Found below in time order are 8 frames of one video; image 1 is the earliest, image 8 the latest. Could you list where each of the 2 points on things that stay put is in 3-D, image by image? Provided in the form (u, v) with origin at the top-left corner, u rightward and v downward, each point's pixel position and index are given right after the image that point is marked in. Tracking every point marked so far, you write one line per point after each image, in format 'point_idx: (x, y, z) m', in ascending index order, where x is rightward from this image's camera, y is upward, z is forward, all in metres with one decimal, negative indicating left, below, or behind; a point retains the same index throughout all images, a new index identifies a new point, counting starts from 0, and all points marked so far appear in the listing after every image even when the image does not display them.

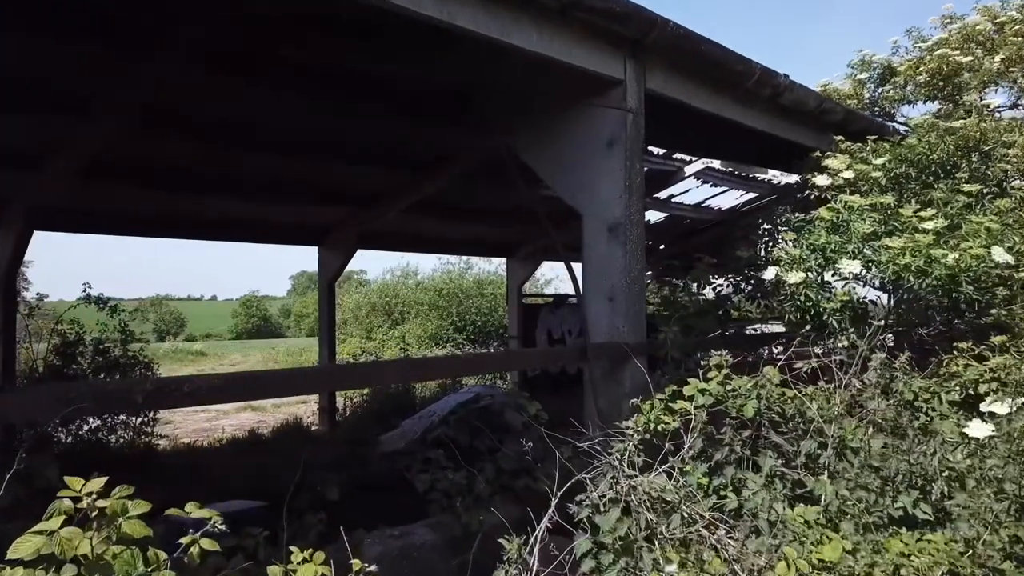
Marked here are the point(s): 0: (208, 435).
0: (-3.6, -1.7, +8.5) m
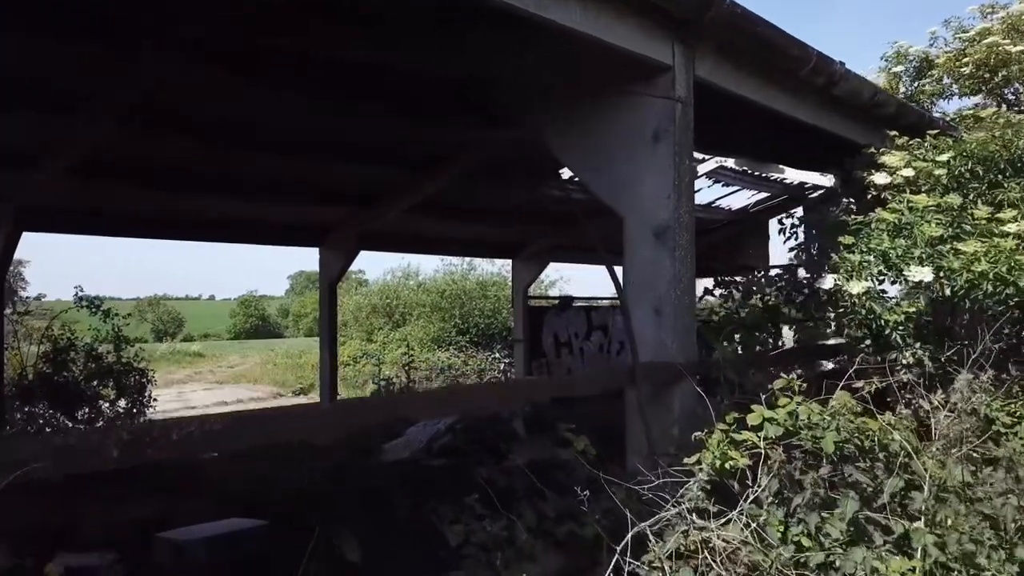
0: (-3.5, -1.8, +8.2) m
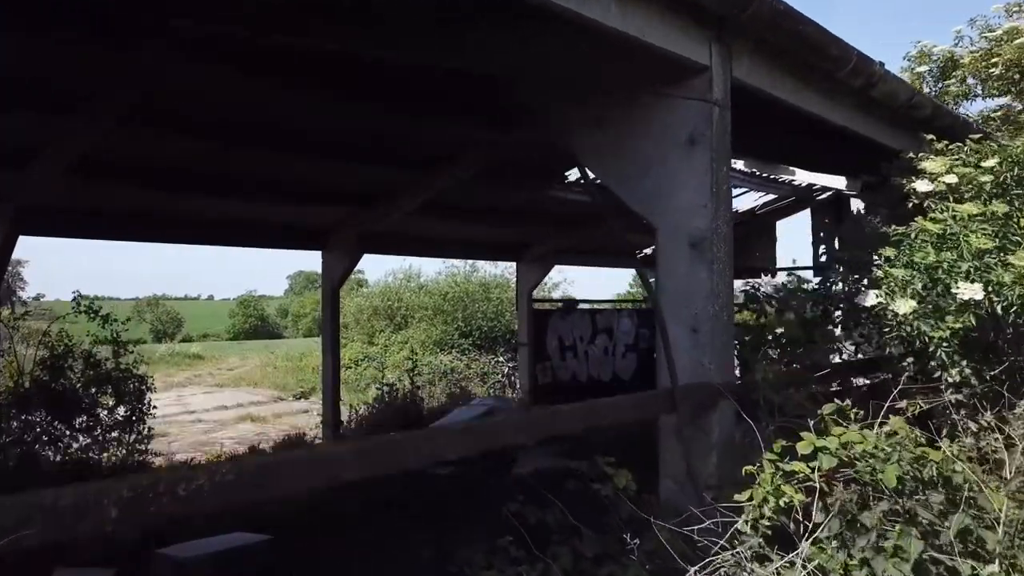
0: (-3.4, -1.8, +8.0) m
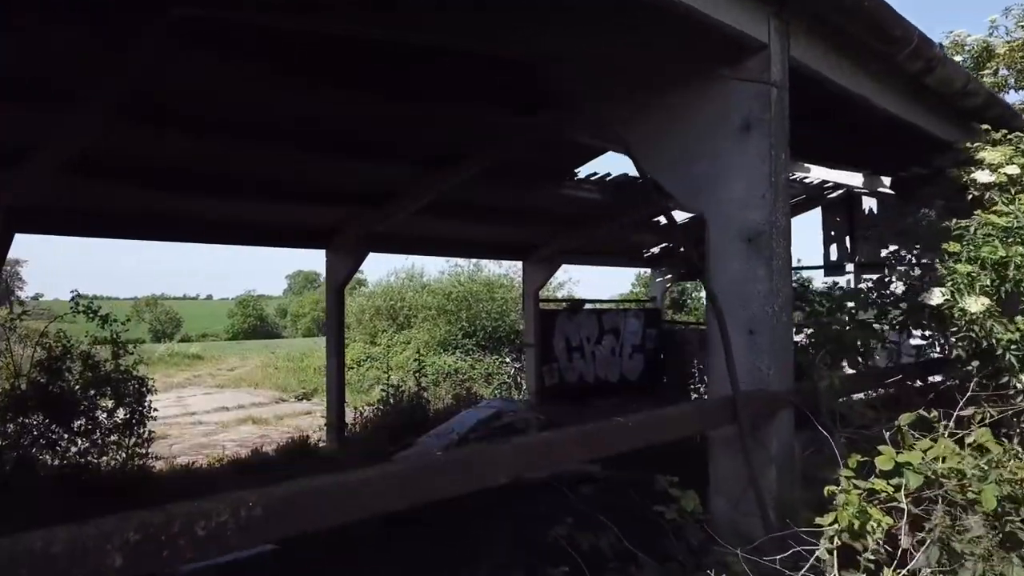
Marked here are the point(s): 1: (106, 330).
0: (-3.4, -1.8, +7.9) m
1: (-3.7, -0.4, +6.6) m
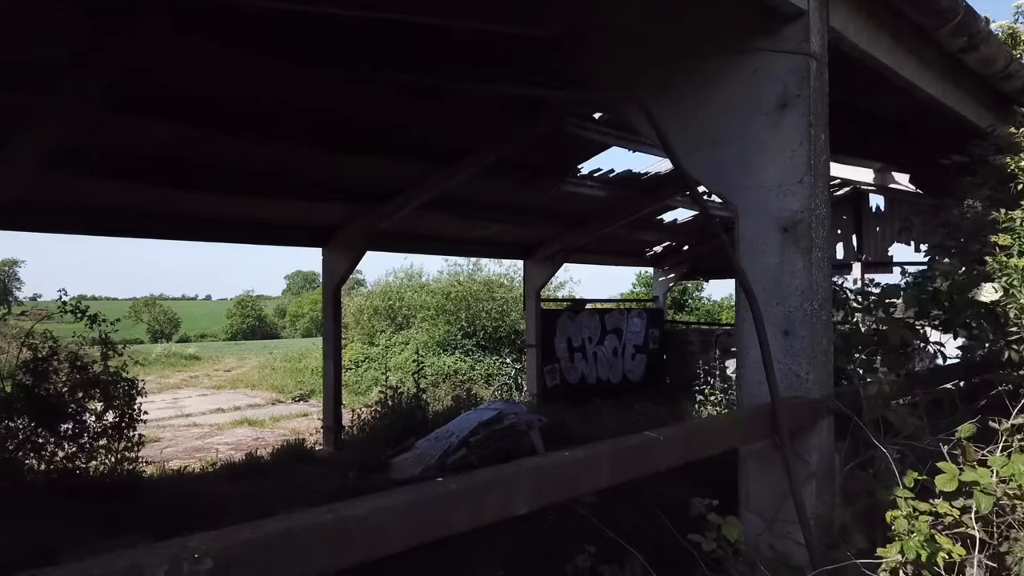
0: (-3.3, -1.8, +7.7) m
1: (-3.7, -0.4, +6.4) m
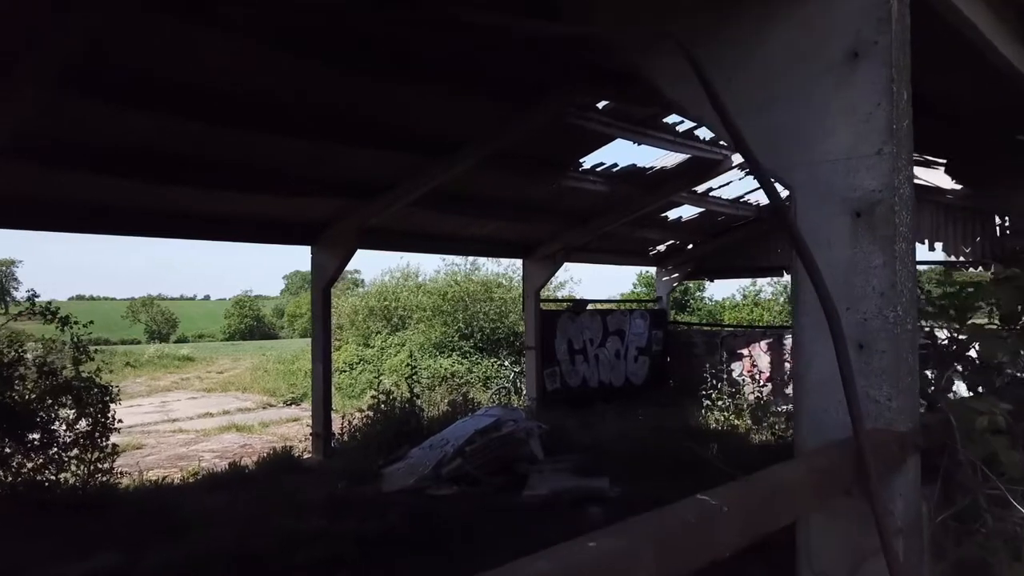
0: (-3.4, -1.8, +7.3) m
1: (-3.7, -0.4, +6.0) m
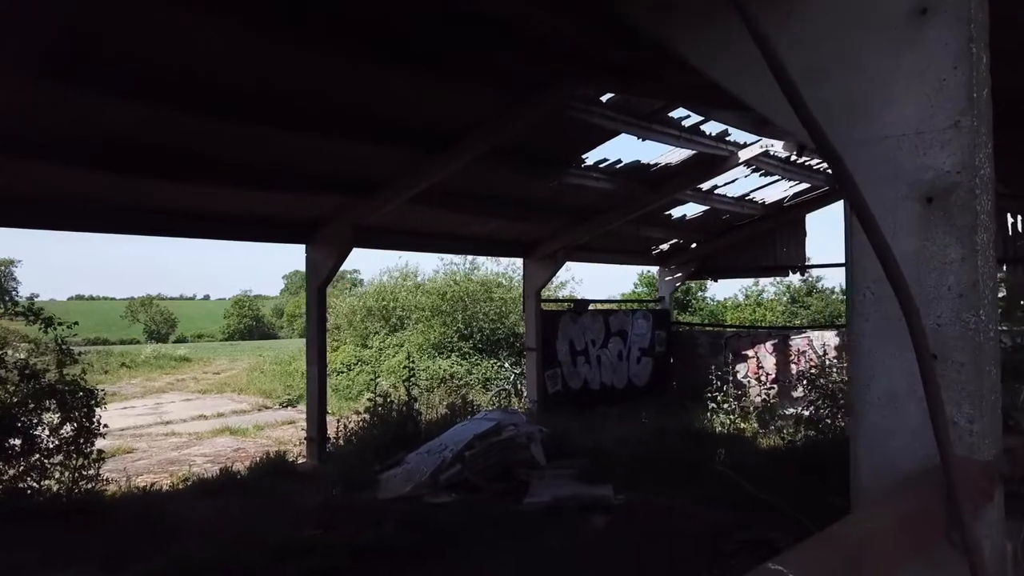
0: (-3.3, -1.8, +7.1) m
1: (-3.7, -0.4, +5.8) m
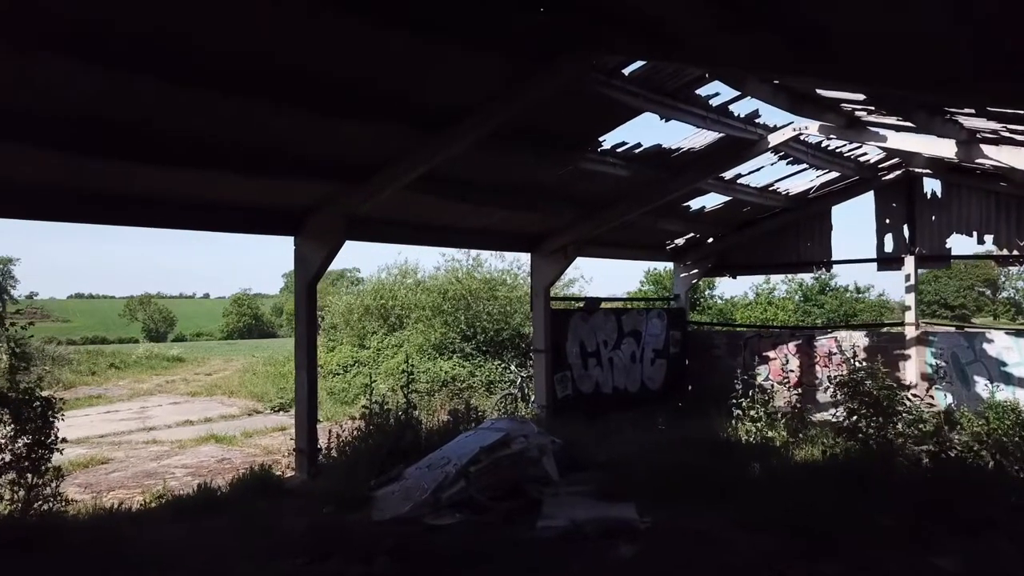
0: (-3.3, -1.8, +6.4) m
1: (-3.6, -0.3, +5.2) m
